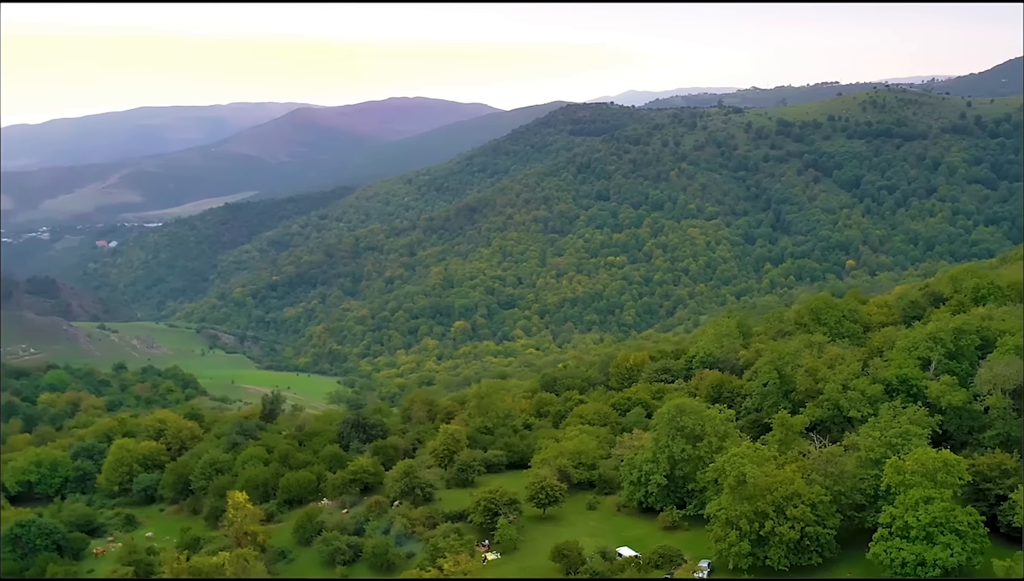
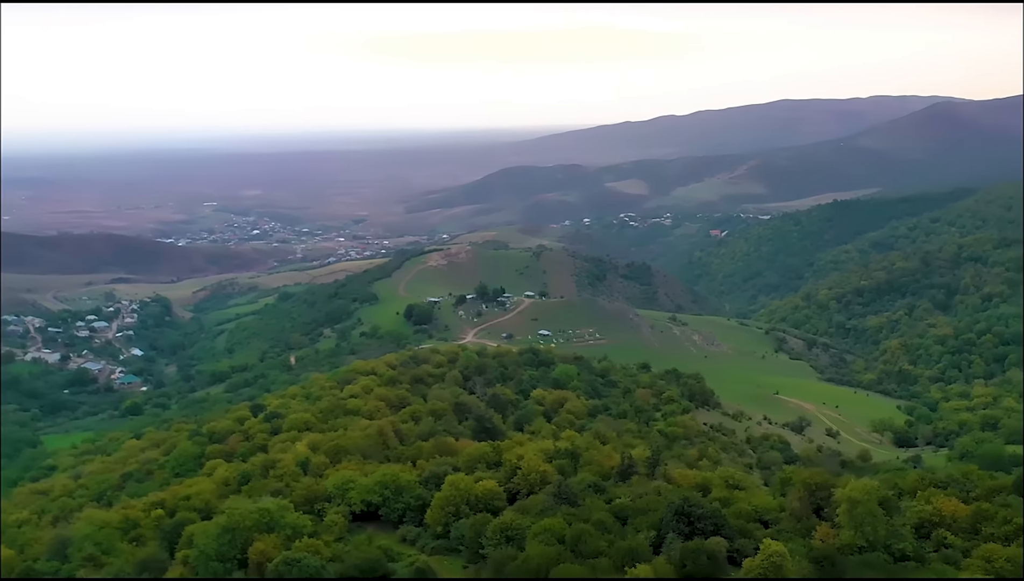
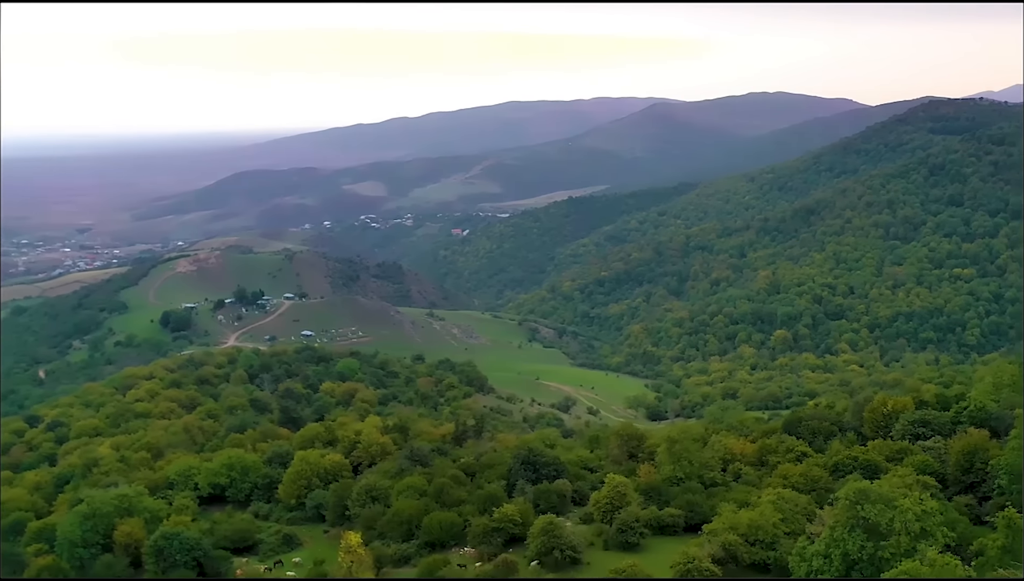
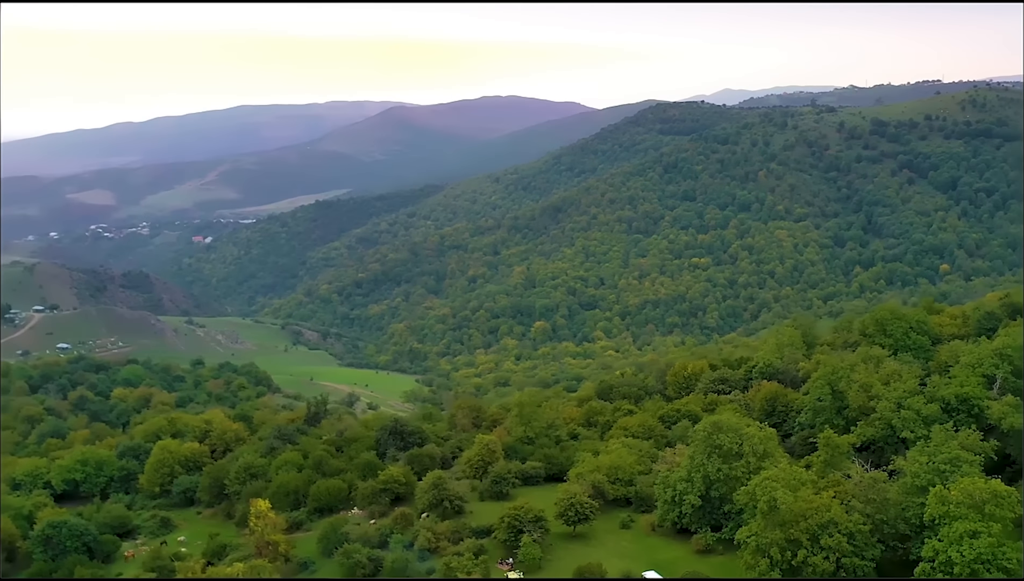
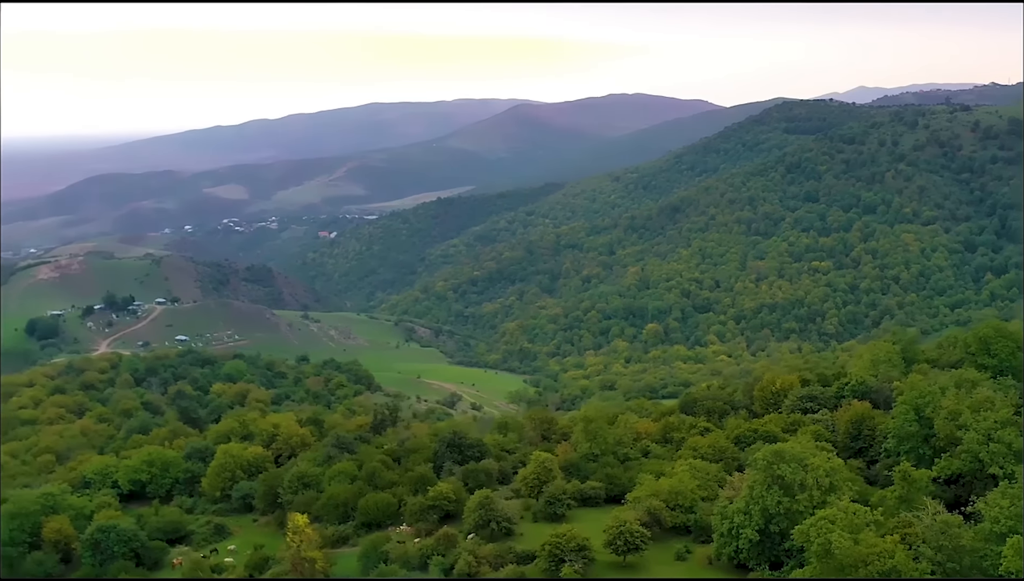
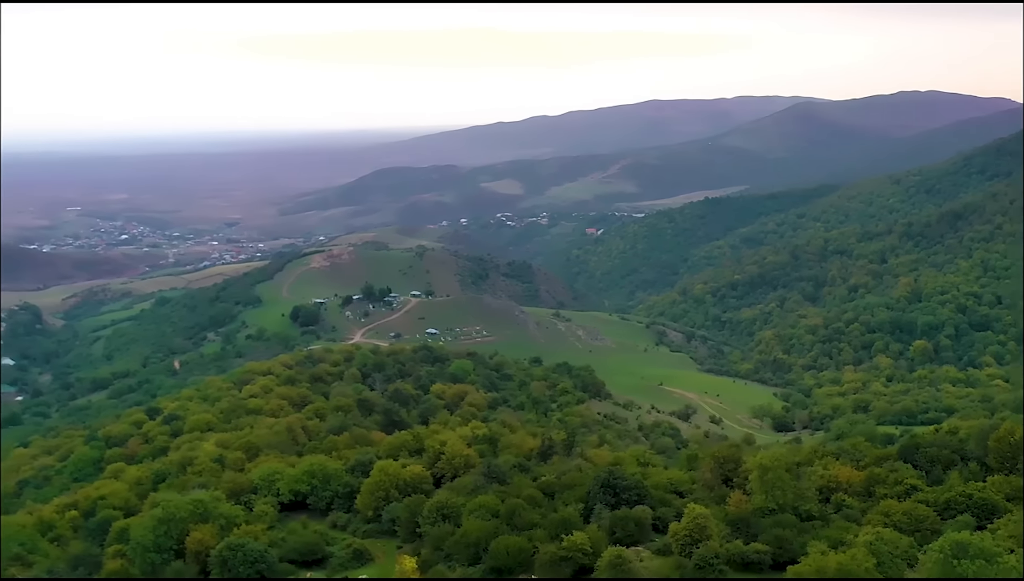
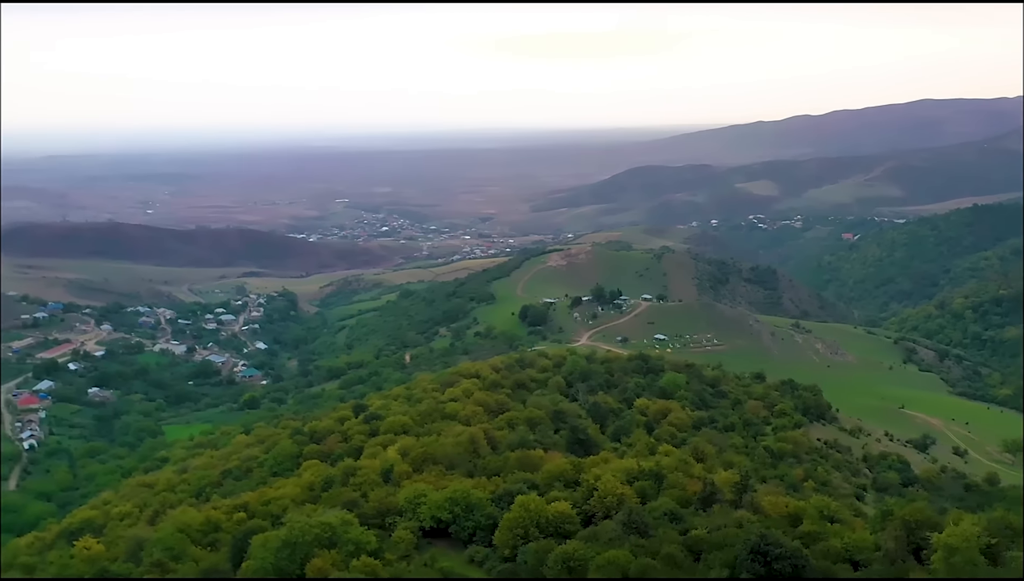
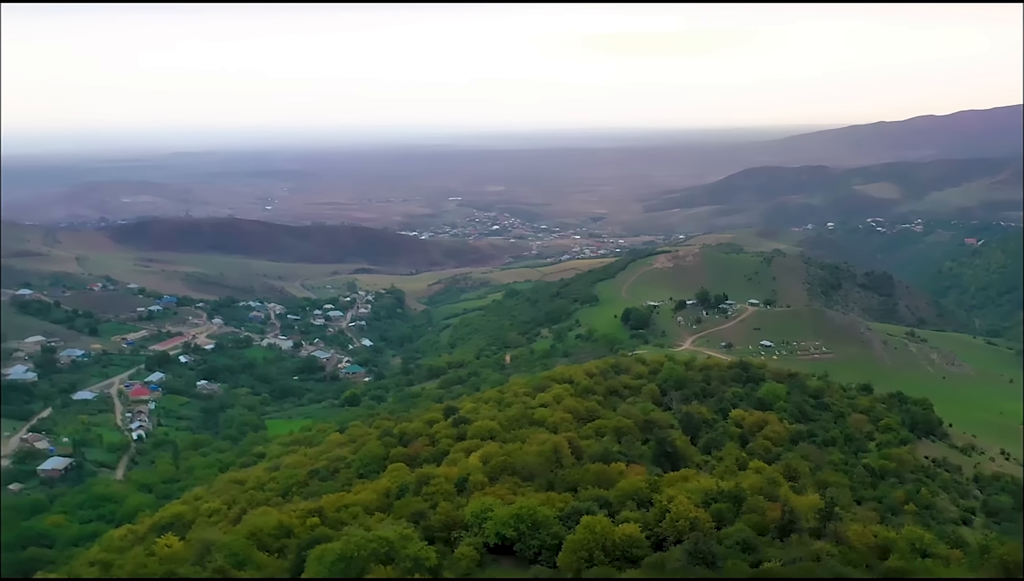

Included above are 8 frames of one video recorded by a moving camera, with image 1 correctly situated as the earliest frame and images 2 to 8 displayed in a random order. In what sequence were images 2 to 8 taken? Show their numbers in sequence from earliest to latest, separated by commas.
4, 5, 3, 6, 2, 7, 8
